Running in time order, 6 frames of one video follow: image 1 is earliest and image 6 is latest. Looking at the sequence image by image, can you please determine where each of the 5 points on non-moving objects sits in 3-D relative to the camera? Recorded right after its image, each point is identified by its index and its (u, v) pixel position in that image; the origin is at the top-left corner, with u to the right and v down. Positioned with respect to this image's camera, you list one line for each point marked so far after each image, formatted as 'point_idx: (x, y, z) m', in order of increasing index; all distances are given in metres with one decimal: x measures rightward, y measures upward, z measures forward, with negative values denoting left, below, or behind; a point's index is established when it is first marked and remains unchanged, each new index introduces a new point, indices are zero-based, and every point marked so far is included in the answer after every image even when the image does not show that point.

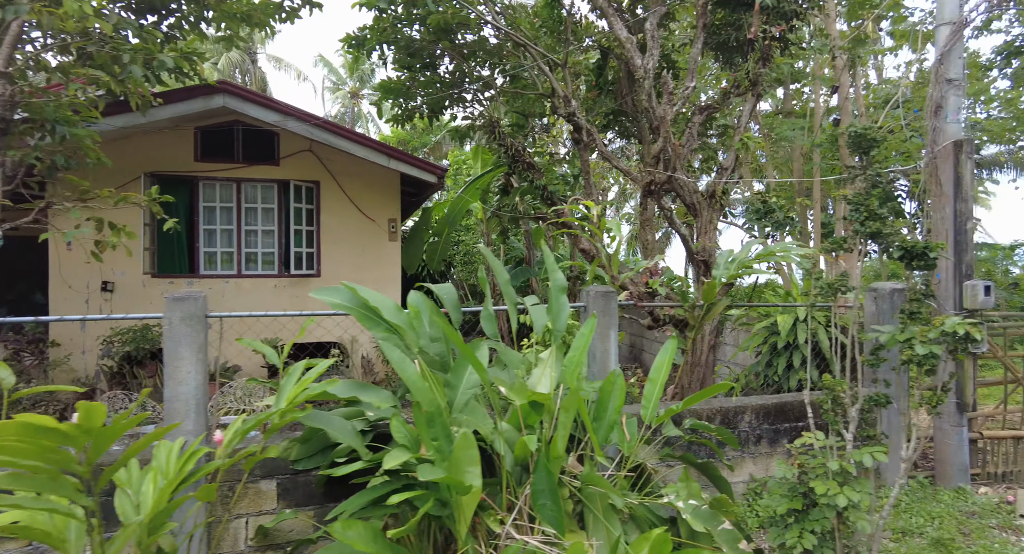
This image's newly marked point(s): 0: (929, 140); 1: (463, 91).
0: (+4.3, +1.4, +5.4) m
1: (-0.8, +3.2, +9.1) m
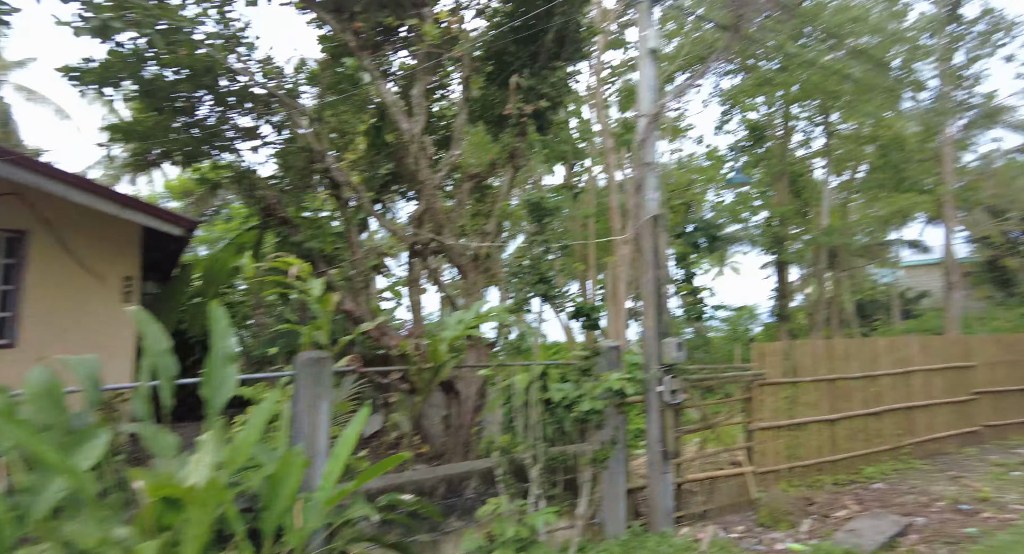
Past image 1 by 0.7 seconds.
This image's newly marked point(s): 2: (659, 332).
0: (+1.4, +0.7, +6.2) m
1: (-4.5, +2.1, +8.3) m
2: (+1.6, -0.6, +5.7) m
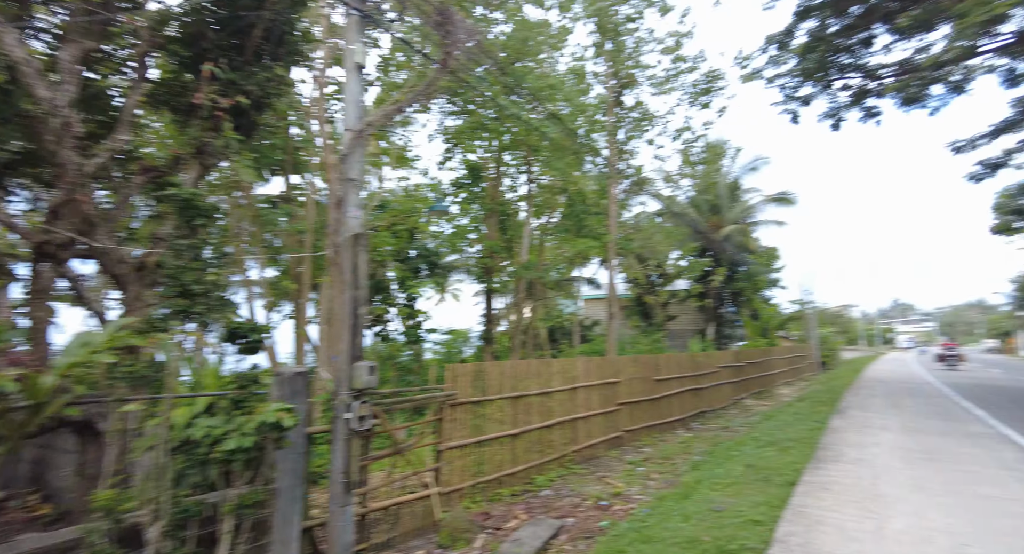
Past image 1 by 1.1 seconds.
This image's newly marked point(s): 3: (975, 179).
0: (-1.9, +0.5, +5.9) m
1: (-8.1, +2.2, +5.1) m
2: (-1.6, -0.8, +5.4) m
3: (+14.7, +3.1, +17.0) m
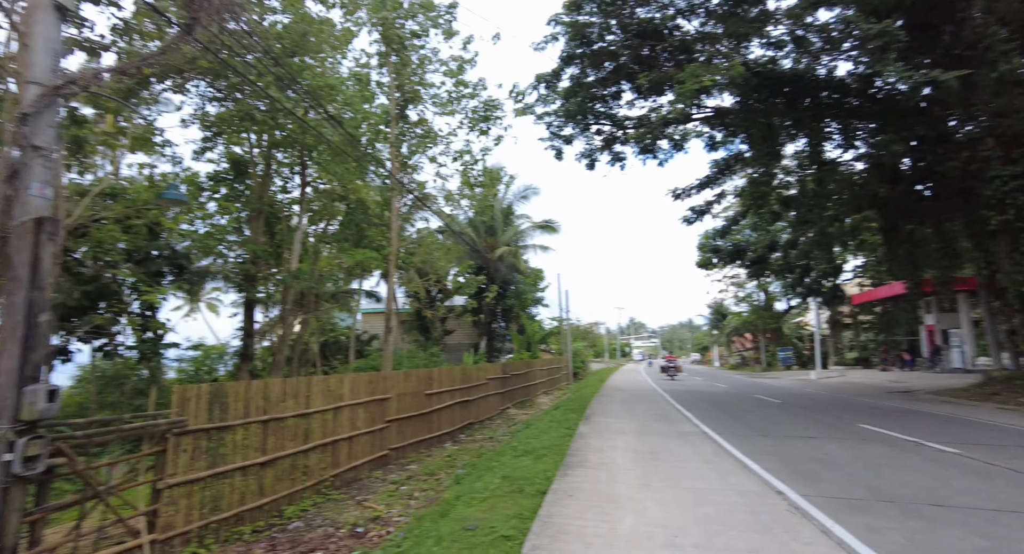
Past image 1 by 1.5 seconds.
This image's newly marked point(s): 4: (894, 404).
0: (-4.2, +0.5, +4.4) m
1: (-9.5, +2.5, +1.3) m
2: (-3.7, -0.8, +4.1) m
3: (+6.9, +2.2, +21.2) m
4: (+10.1, -3.4, +14.2) m
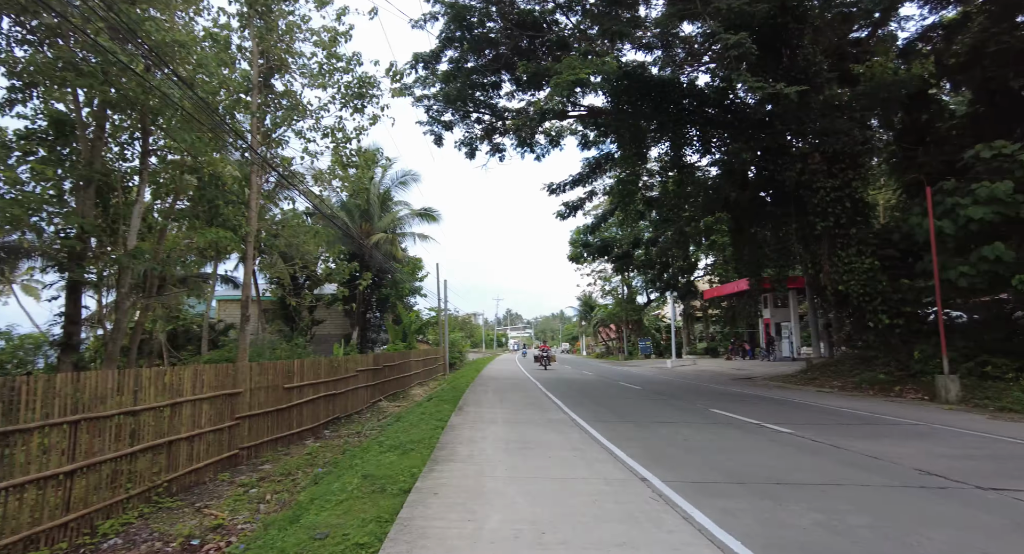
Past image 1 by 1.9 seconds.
0: (-5.0, +0.7, +3.1) m
1: (-9.5, +2.8, -1.1) m
2: (-4.6, -0.6, +2.8) m
3: (+2.0, +2.5, +21.9) m
4: (+6.6, -3.3, +15.8) m
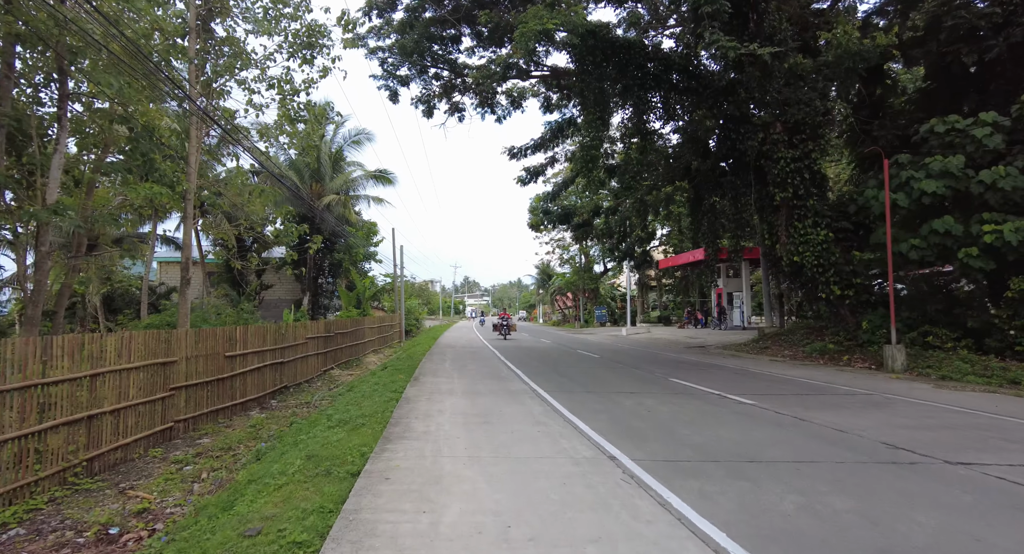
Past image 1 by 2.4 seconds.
0: (-5.2, +1.0, +2.2) m
1: (-9.3, +2.8, -2.5) m
2: (-4.7, -0.3, +2.1) m
3: (+0.4, +3.8, +21.4) m
4: (+5.4, -2.4, +16.1) m
